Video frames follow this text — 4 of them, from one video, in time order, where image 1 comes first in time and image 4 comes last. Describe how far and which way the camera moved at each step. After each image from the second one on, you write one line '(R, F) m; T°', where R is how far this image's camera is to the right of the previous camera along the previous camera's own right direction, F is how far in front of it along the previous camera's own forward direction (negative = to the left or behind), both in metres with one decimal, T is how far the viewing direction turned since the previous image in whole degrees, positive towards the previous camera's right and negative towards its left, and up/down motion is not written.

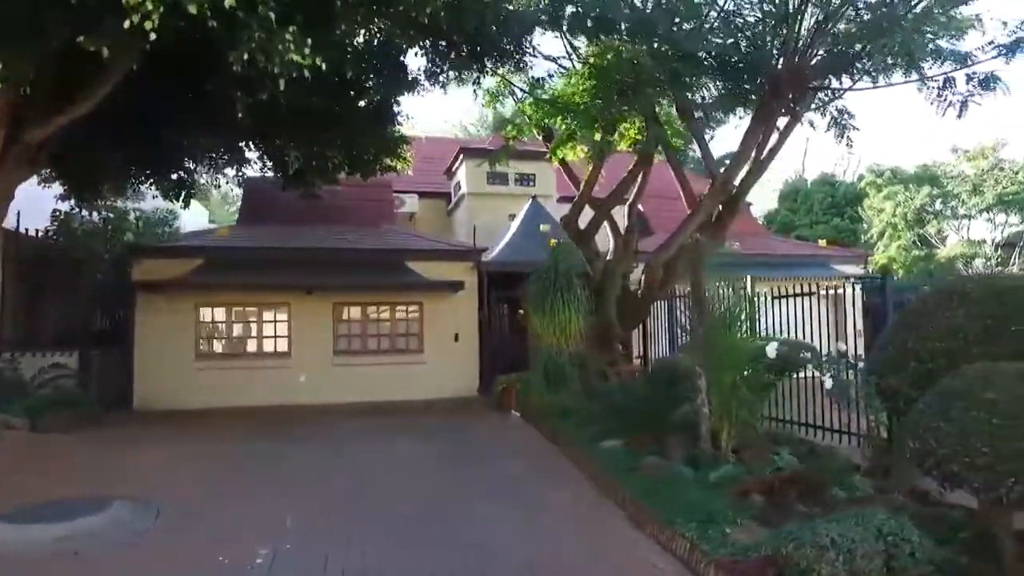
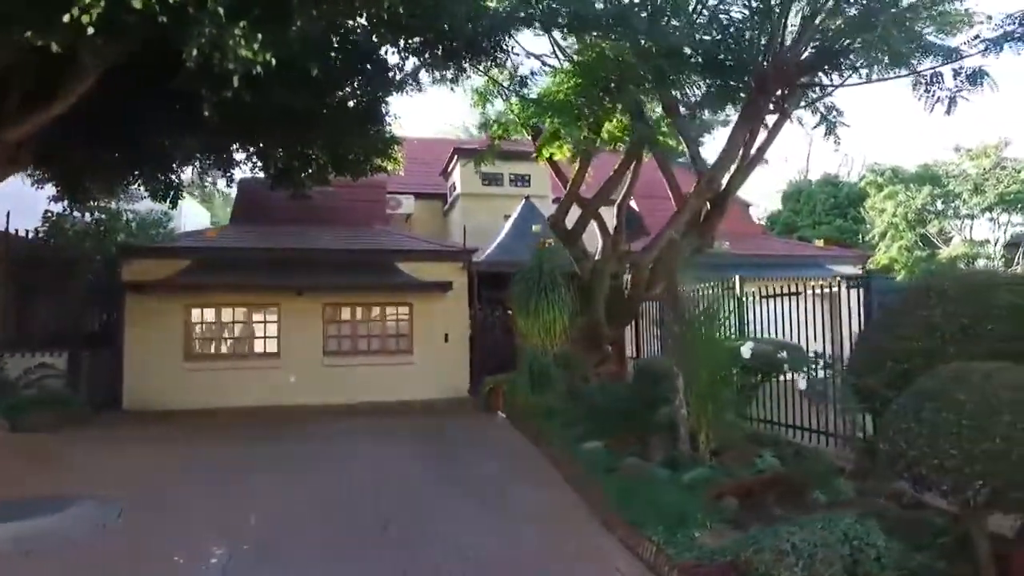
(+0.5, +0.1) m; -1°
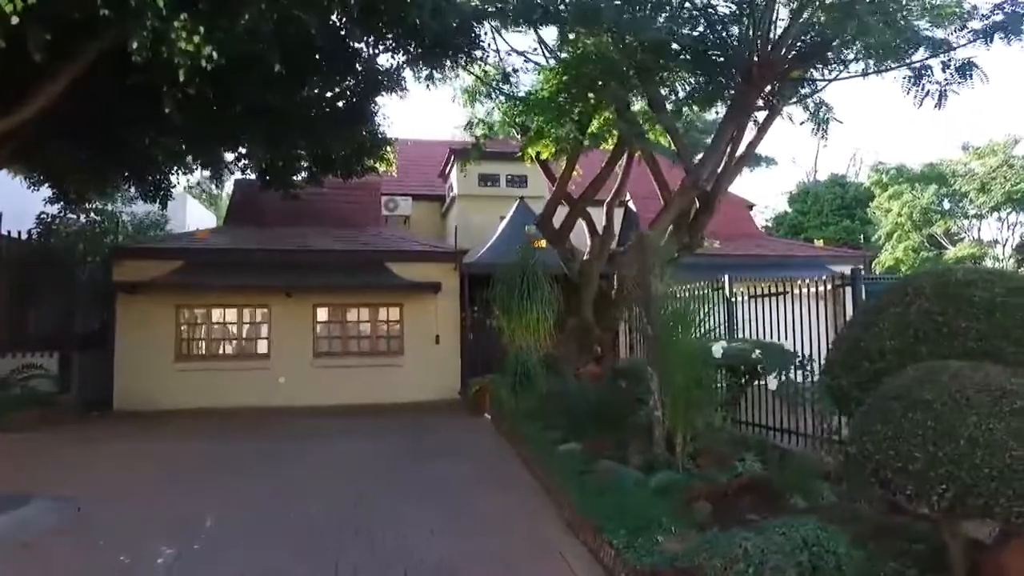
(+0.6, +0.2) m; -2°
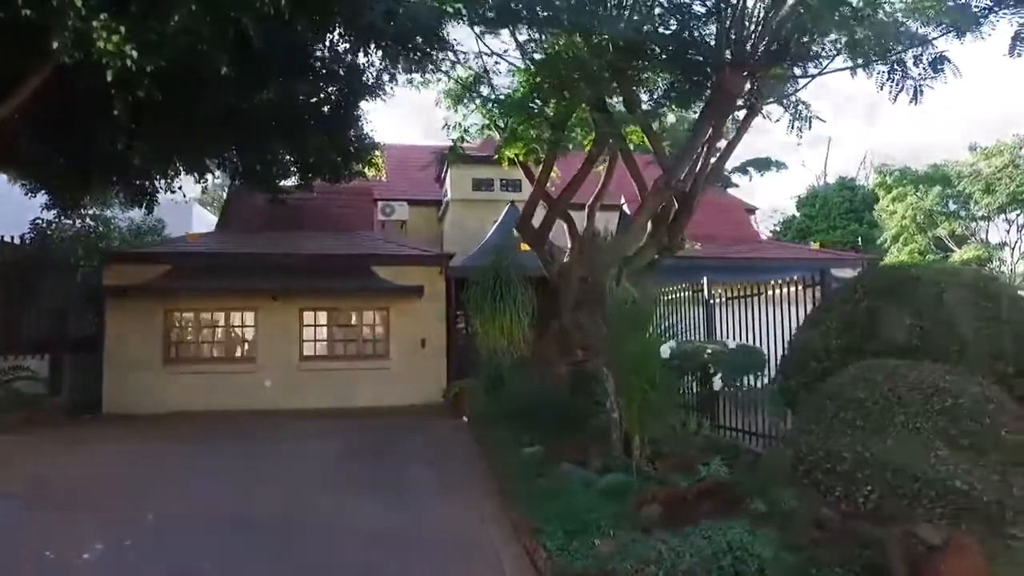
(+1.0, +0.1) m; -3°
